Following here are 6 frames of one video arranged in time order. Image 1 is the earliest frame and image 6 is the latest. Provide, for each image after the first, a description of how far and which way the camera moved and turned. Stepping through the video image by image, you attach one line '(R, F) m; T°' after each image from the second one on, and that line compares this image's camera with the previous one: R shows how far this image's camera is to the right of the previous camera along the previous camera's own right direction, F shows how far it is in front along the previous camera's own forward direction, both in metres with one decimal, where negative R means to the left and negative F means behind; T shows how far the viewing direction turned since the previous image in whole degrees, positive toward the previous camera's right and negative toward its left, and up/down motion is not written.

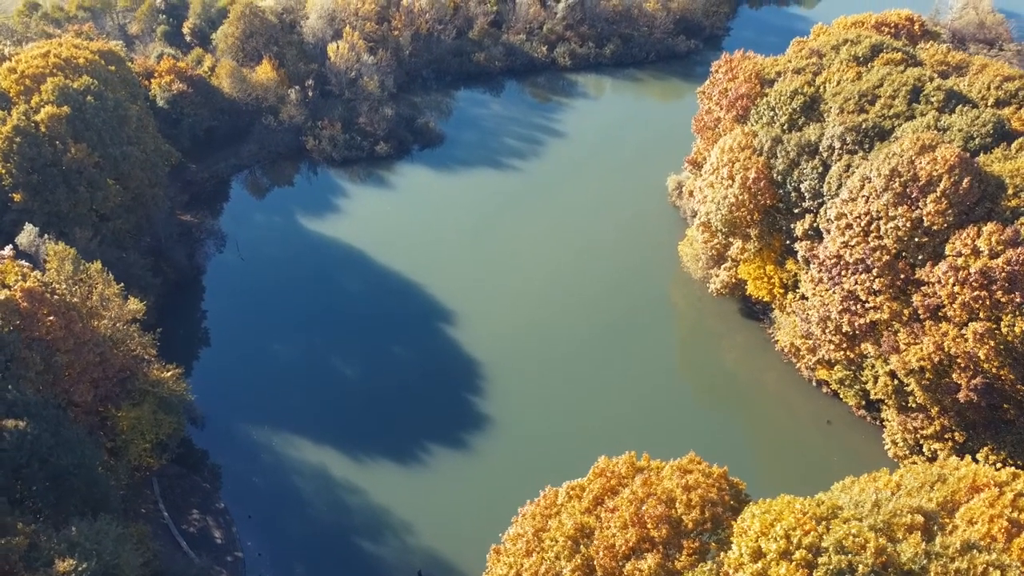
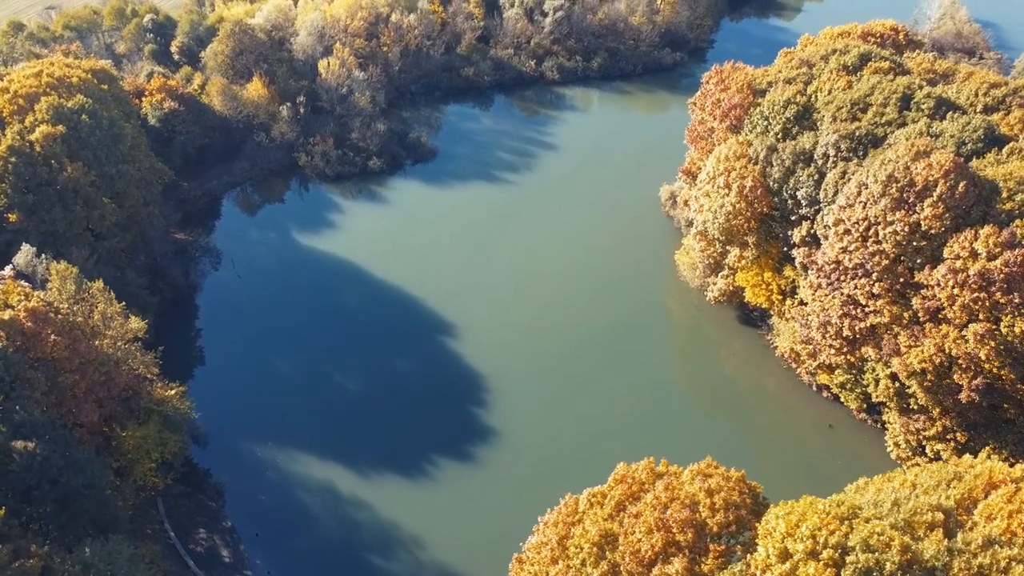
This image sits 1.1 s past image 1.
(-0.9, -0.1) m; +1°
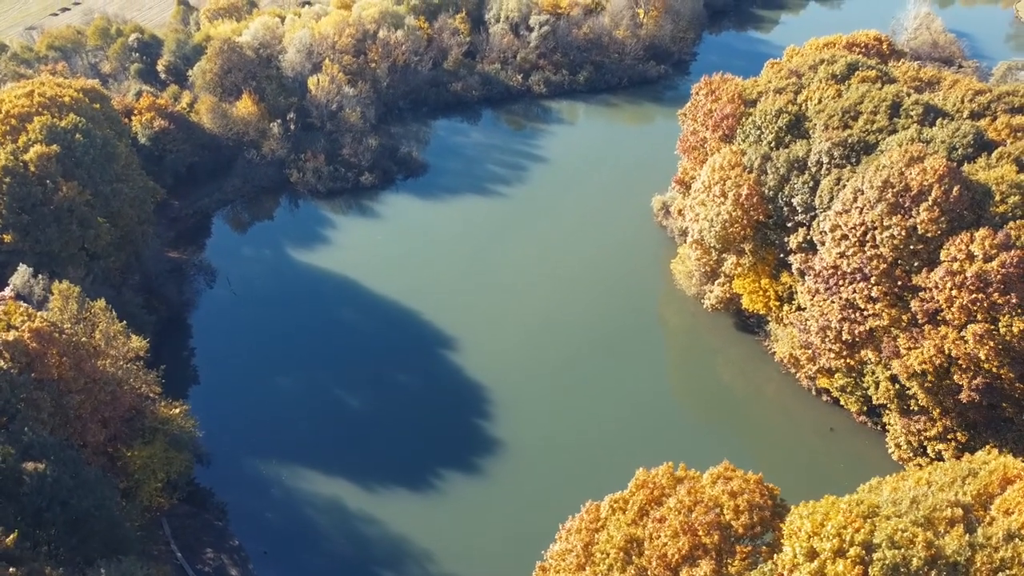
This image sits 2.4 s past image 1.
(-1.0, -0.2) m; +1°
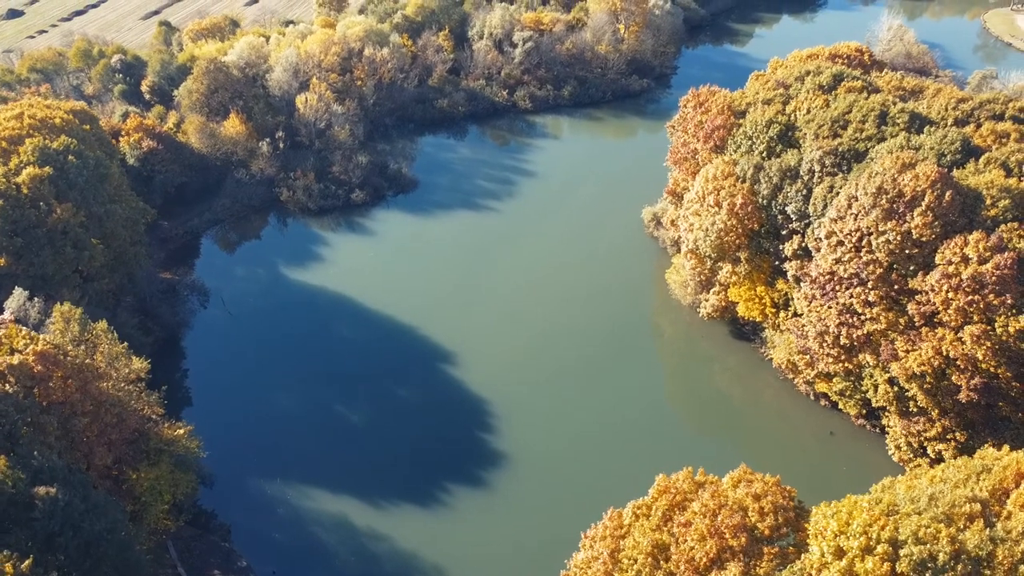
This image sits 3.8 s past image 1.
(-1.1, -0.2) m; +1°
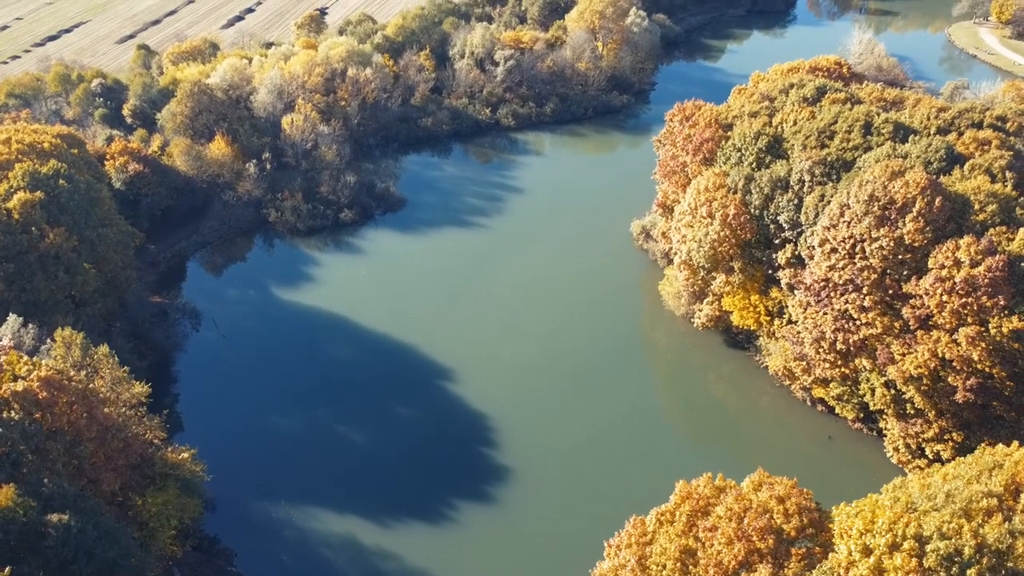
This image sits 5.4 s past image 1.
(-1.2, -0.2) m; +2°
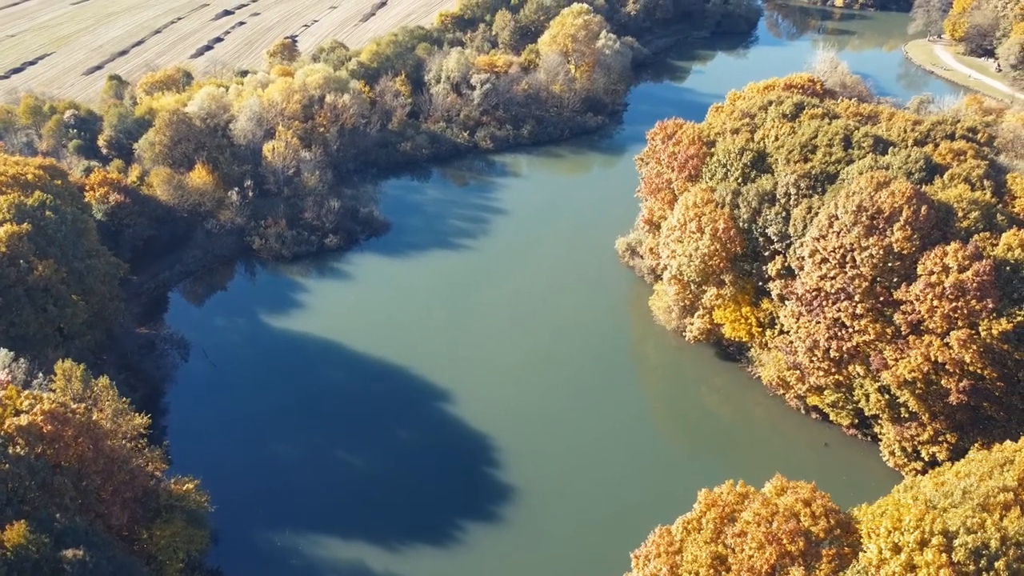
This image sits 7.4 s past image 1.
(-1.5, -0.3) m; +2°
